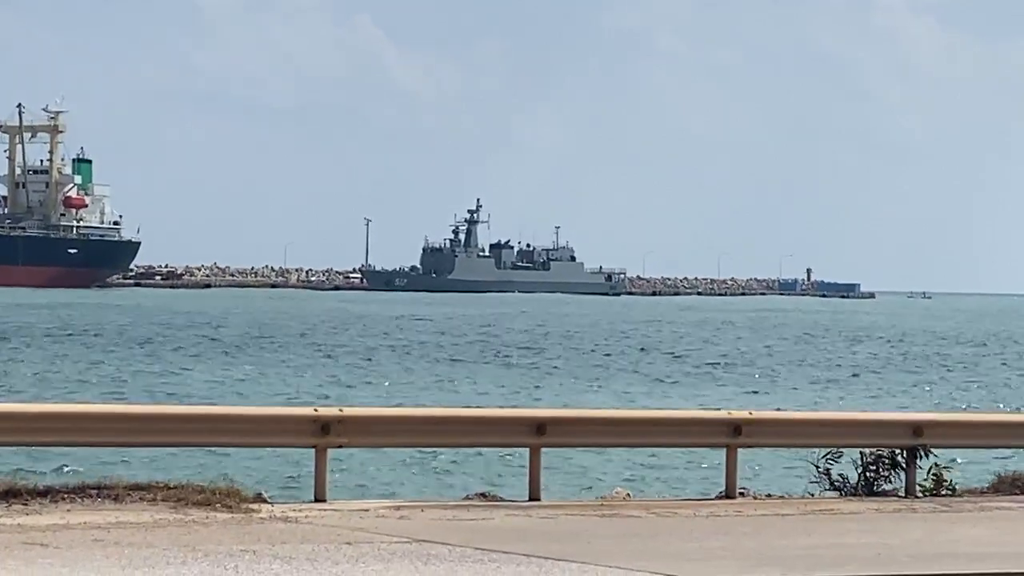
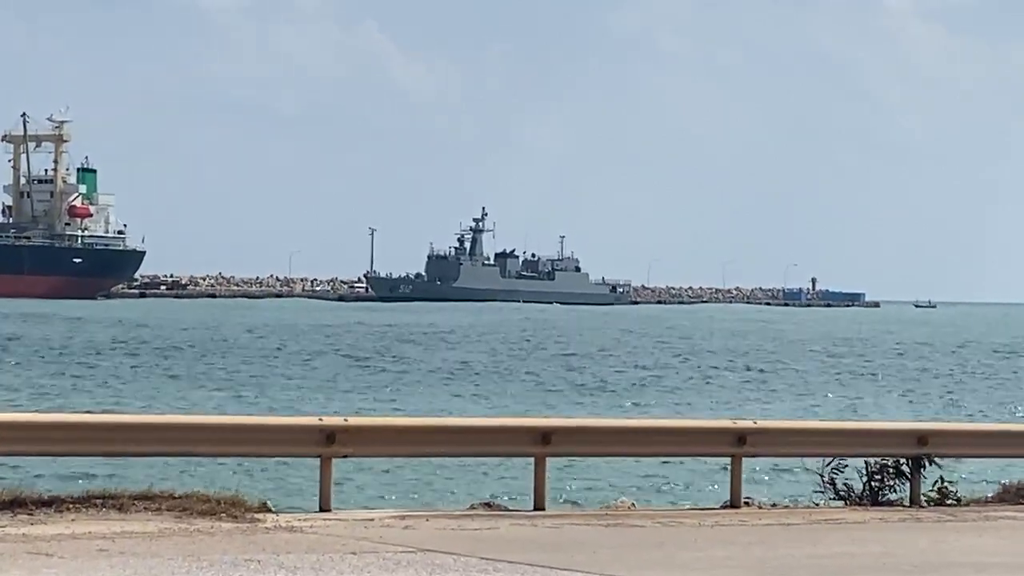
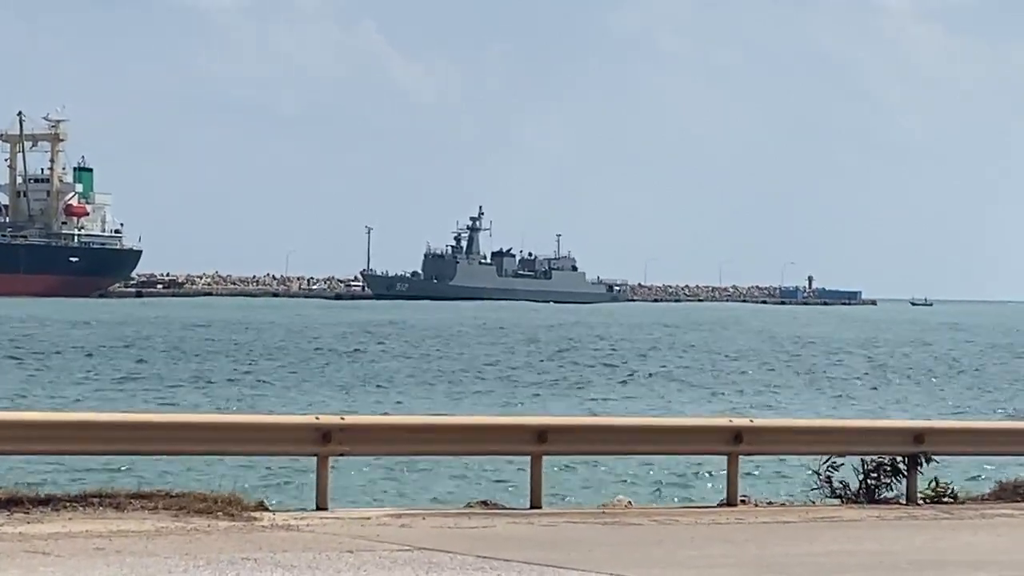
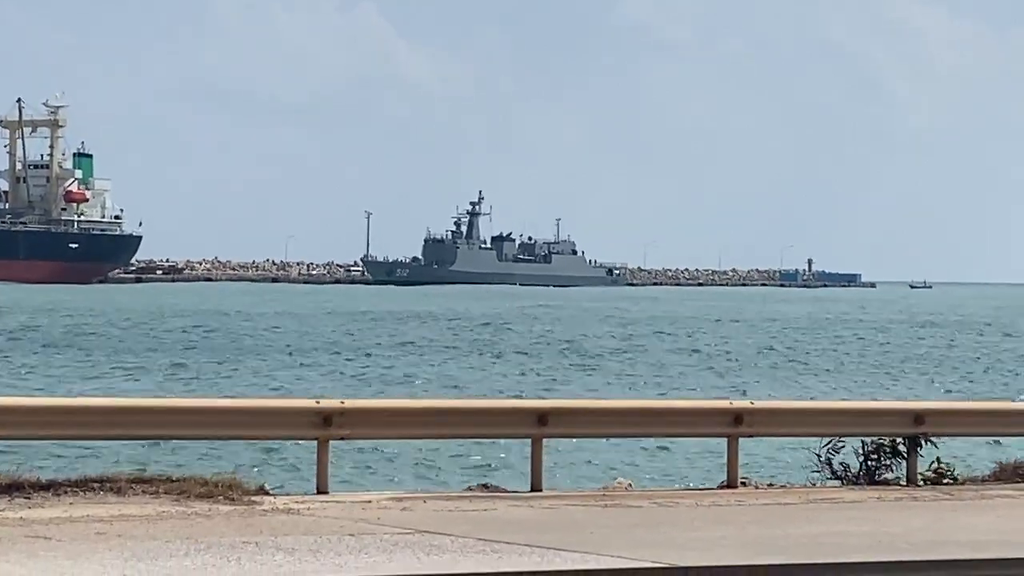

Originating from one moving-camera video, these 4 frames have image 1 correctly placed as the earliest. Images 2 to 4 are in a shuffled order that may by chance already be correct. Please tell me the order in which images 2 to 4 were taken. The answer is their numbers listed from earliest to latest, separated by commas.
2, 3, 4
